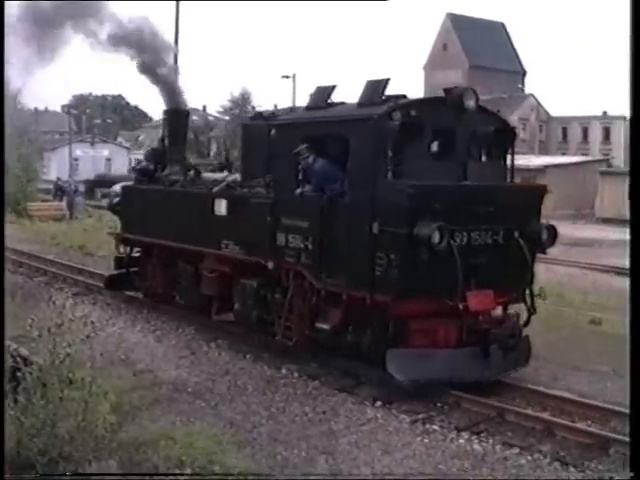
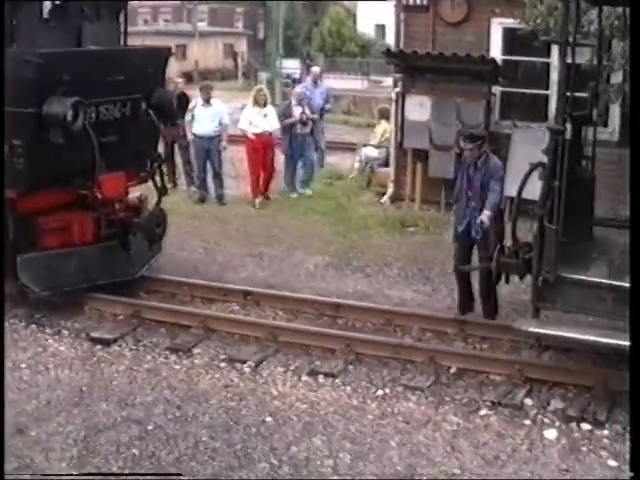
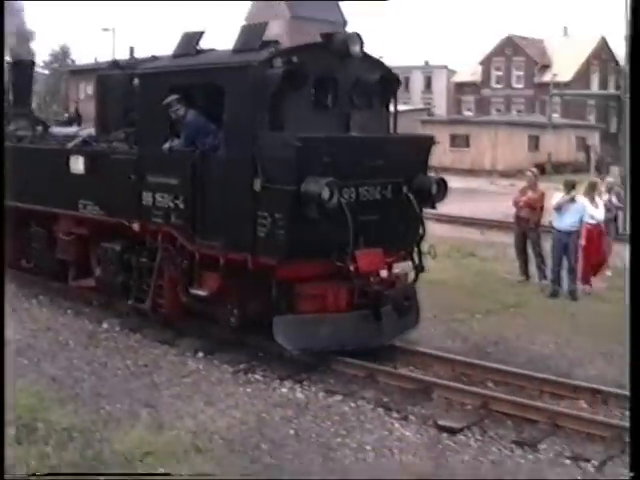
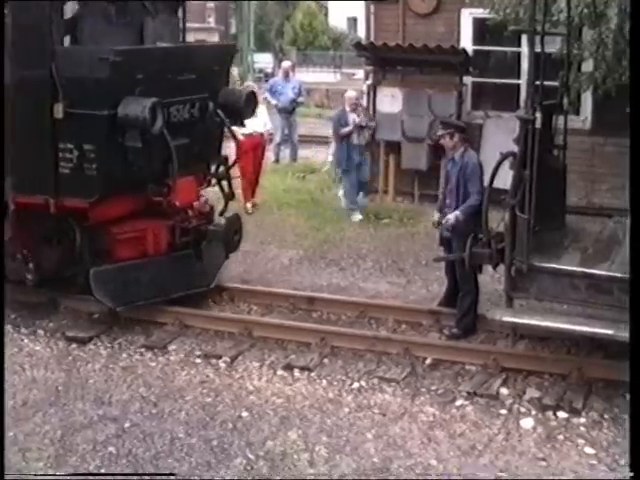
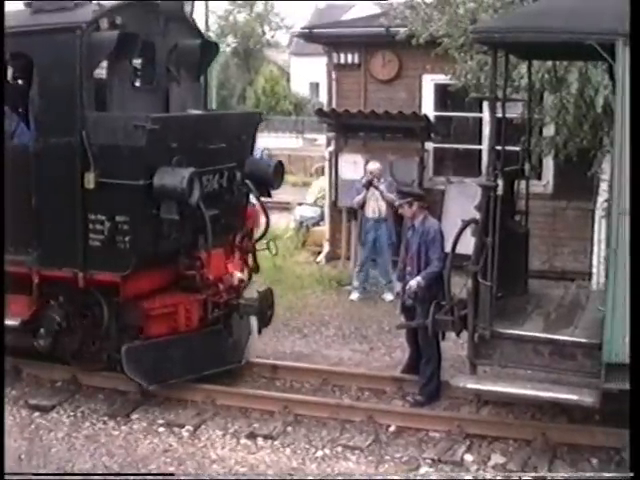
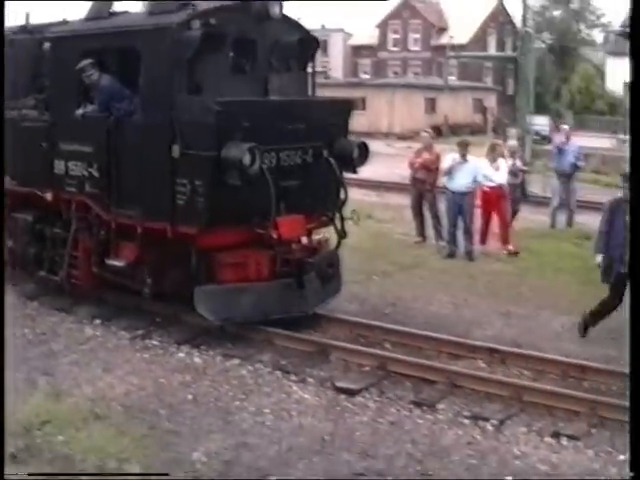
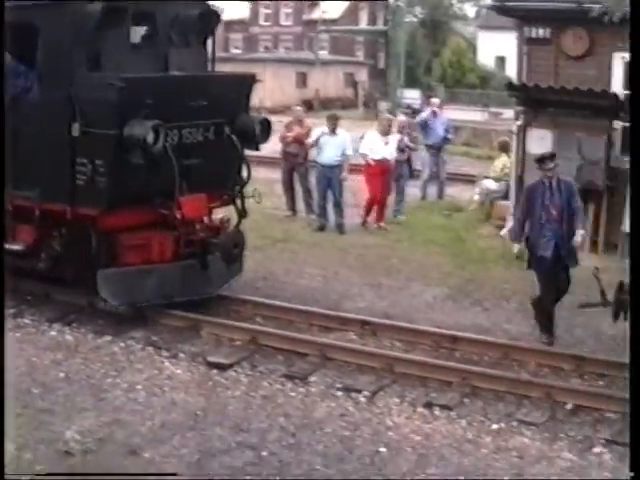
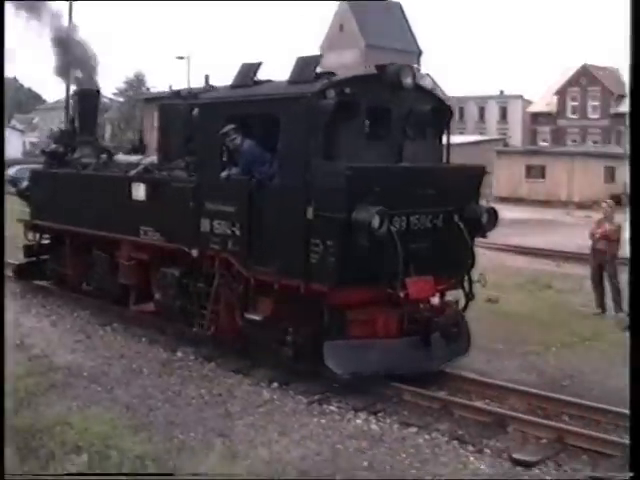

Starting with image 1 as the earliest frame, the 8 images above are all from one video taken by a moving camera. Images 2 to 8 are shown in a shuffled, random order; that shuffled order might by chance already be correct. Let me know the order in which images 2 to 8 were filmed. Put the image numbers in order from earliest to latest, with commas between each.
8, 3, 6, 7, 2, 4, 5
